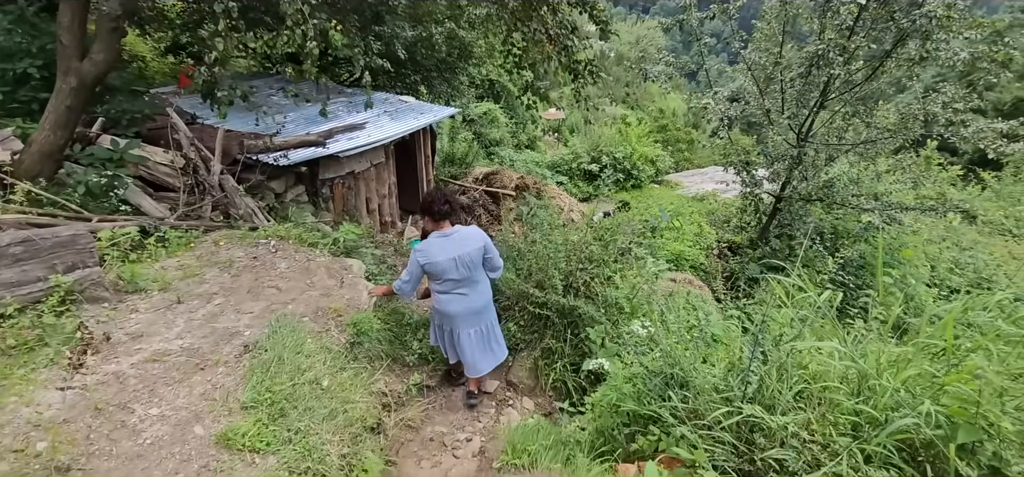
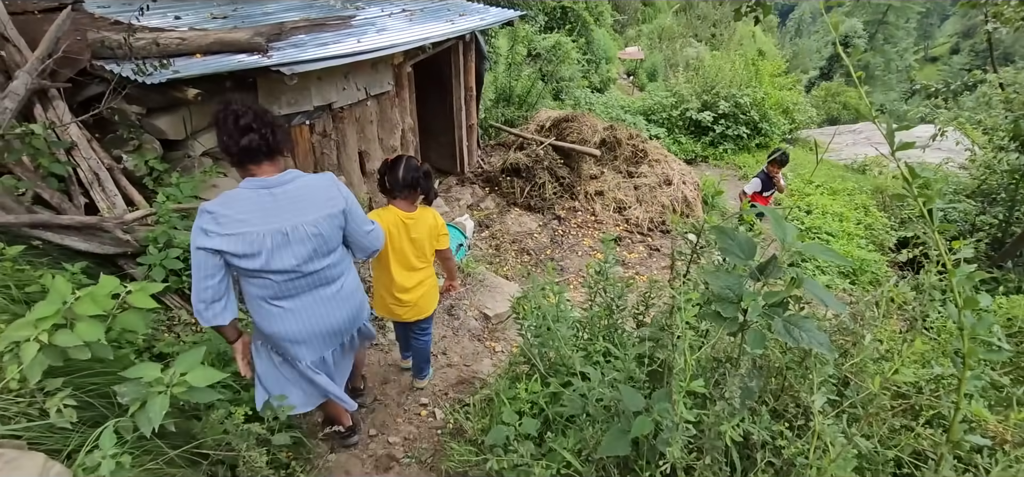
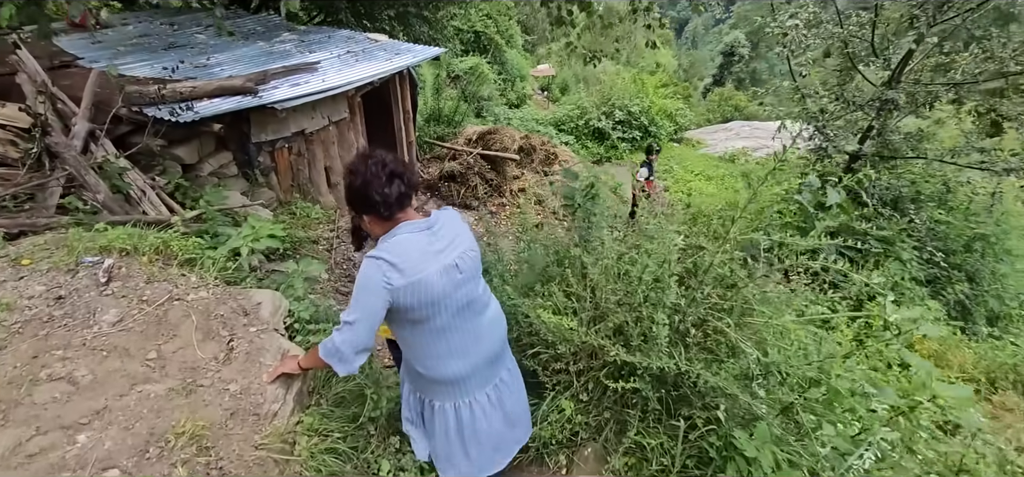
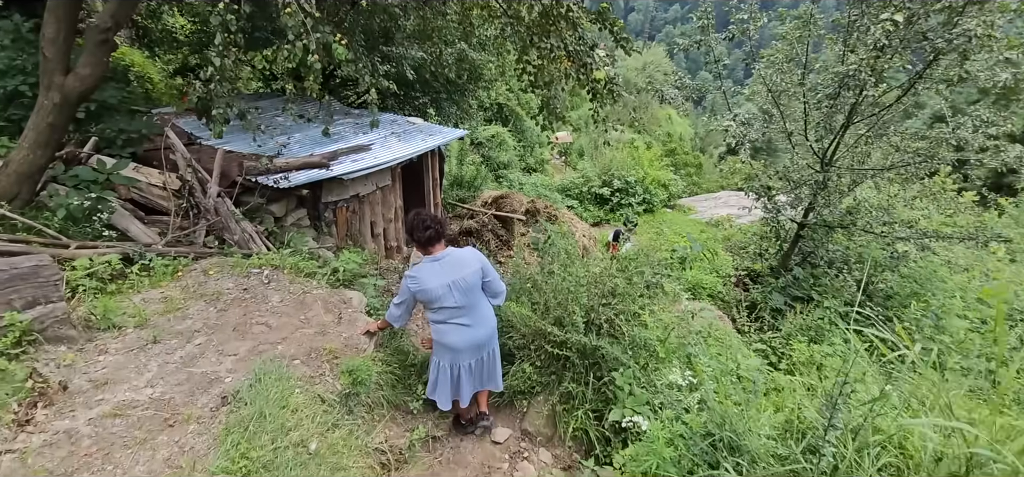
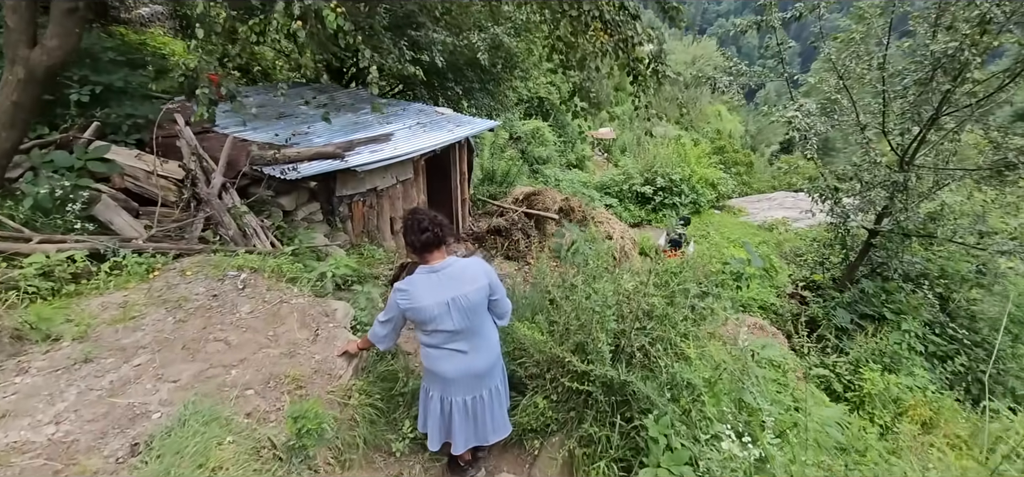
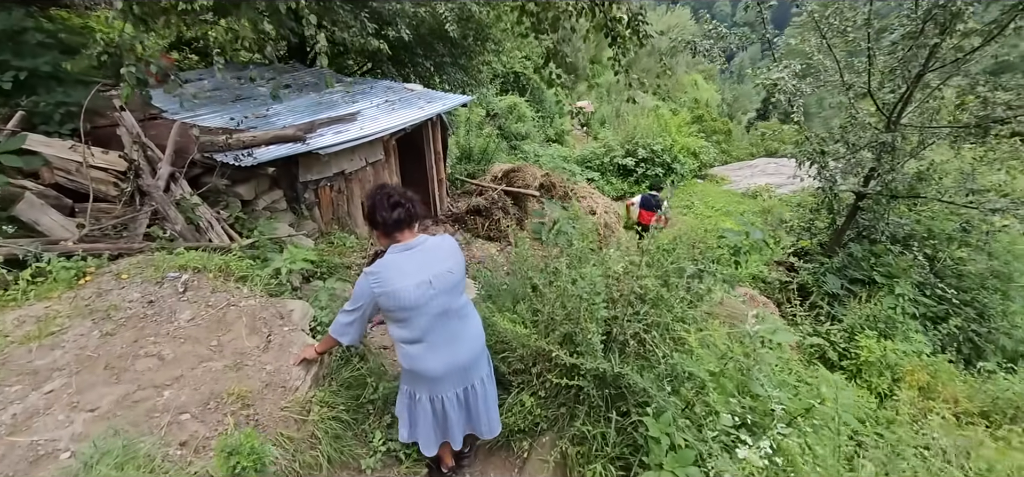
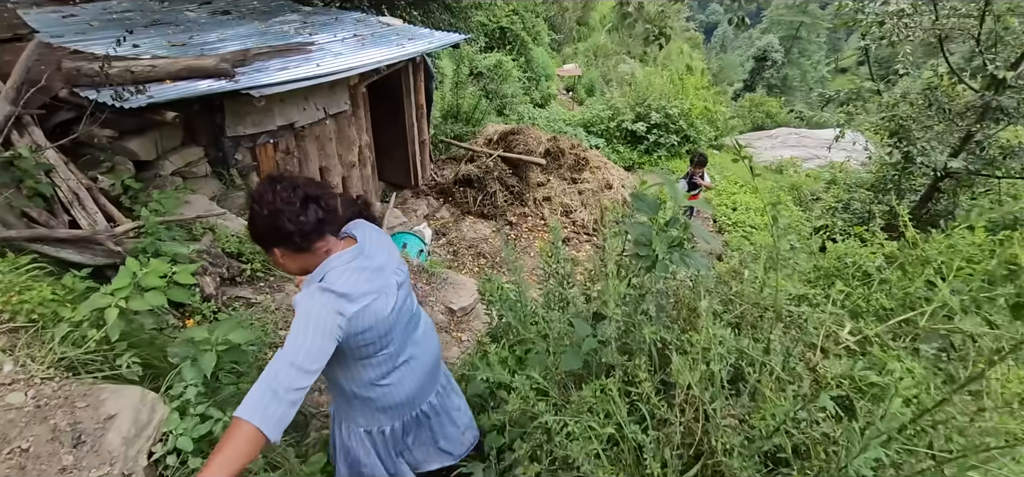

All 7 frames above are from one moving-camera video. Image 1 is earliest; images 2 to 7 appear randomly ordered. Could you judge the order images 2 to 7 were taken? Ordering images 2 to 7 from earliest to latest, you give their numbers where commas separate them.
4, 5, 6, 3, 7, 2
